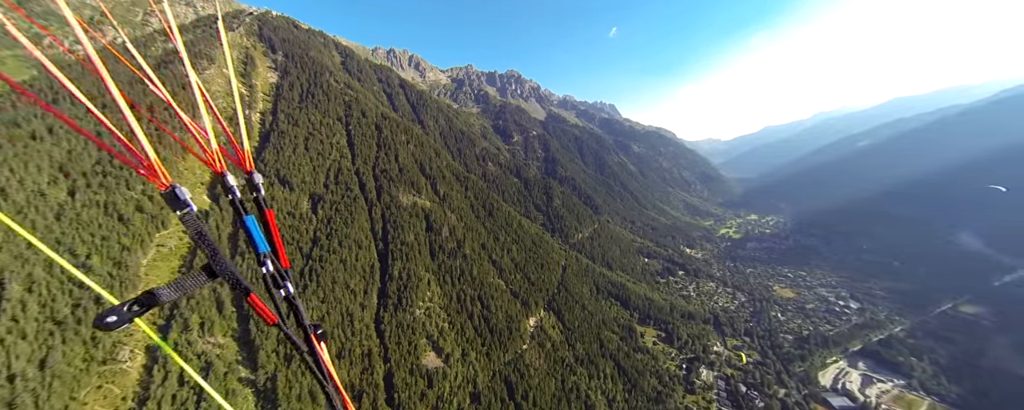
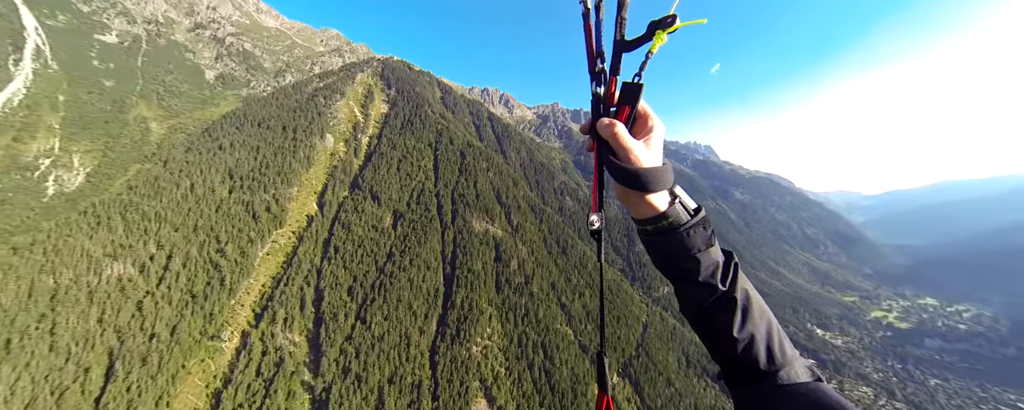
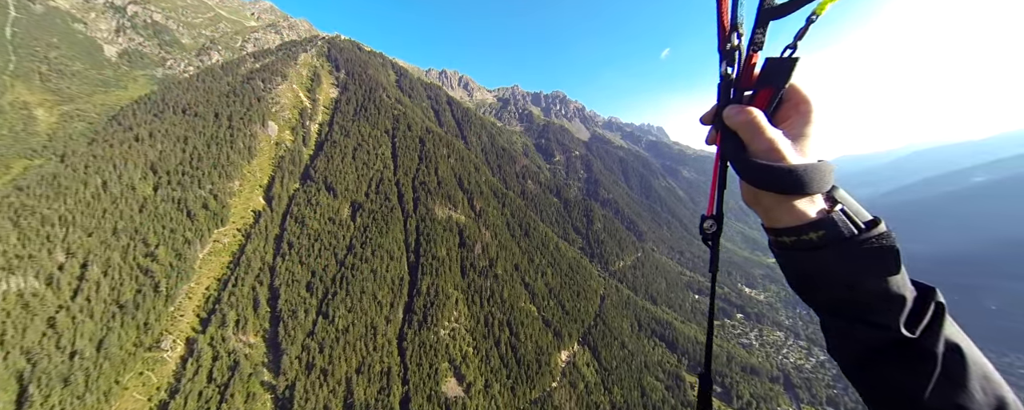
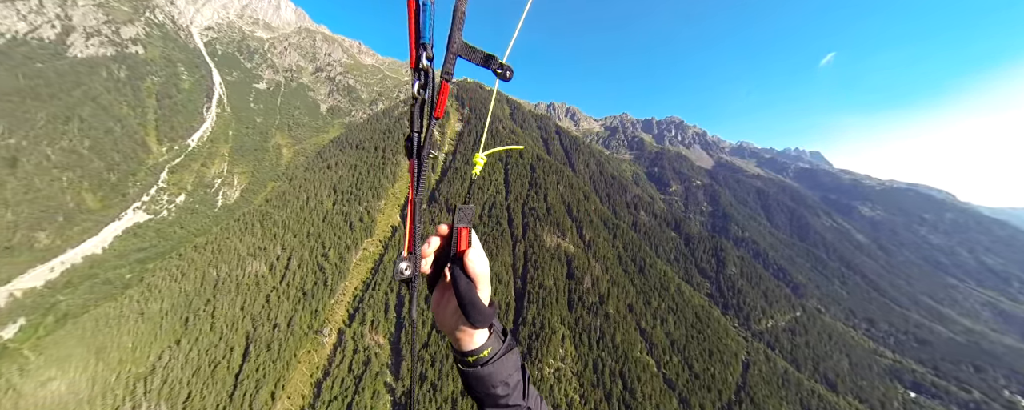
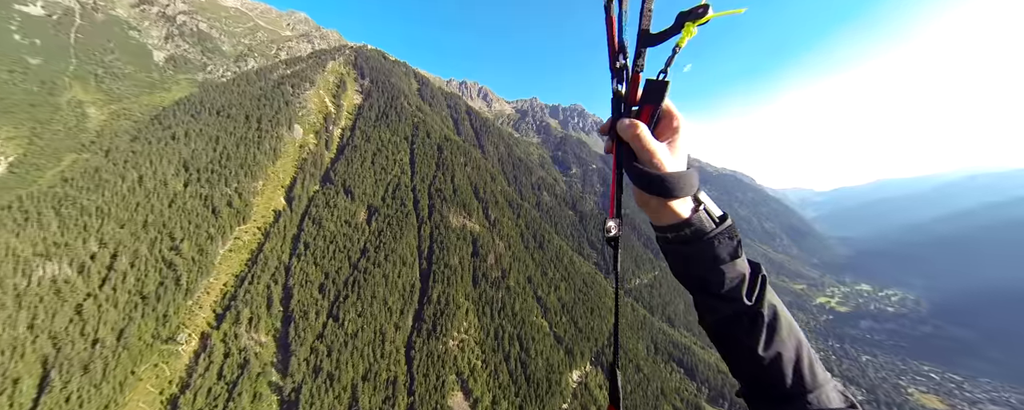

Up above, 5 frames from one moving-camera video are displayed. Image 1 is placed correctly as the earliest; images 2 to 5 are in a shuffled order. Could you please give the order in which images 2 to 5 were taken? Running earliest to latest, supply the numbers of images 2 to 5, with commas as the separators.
3, 5, 2, 4
